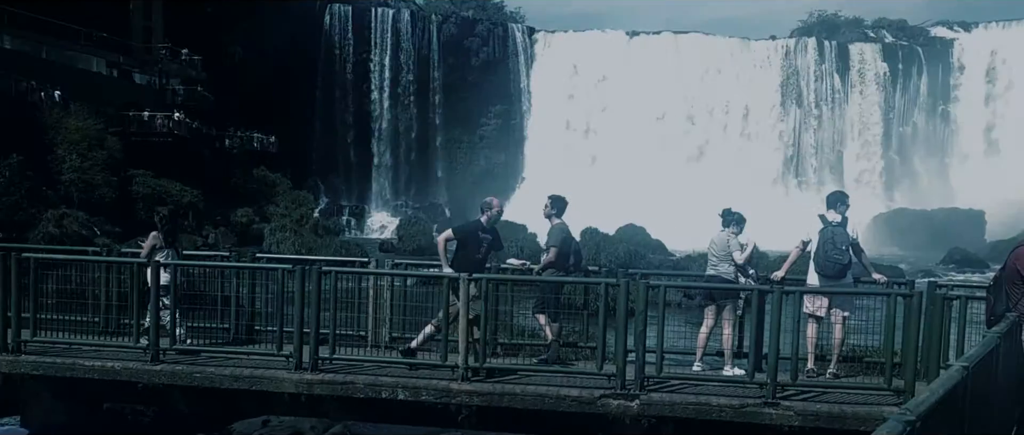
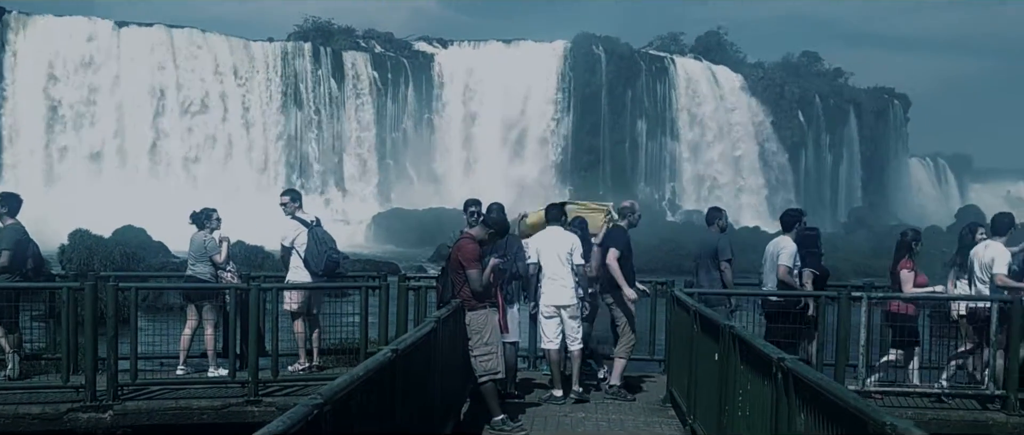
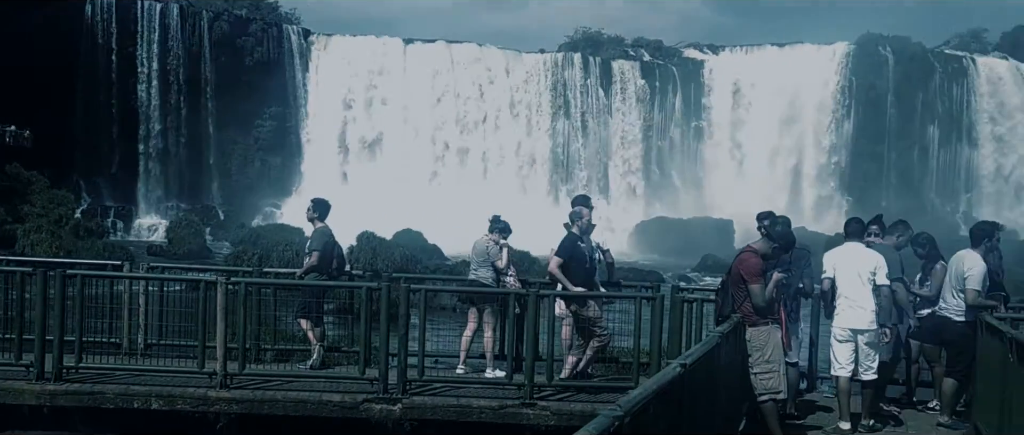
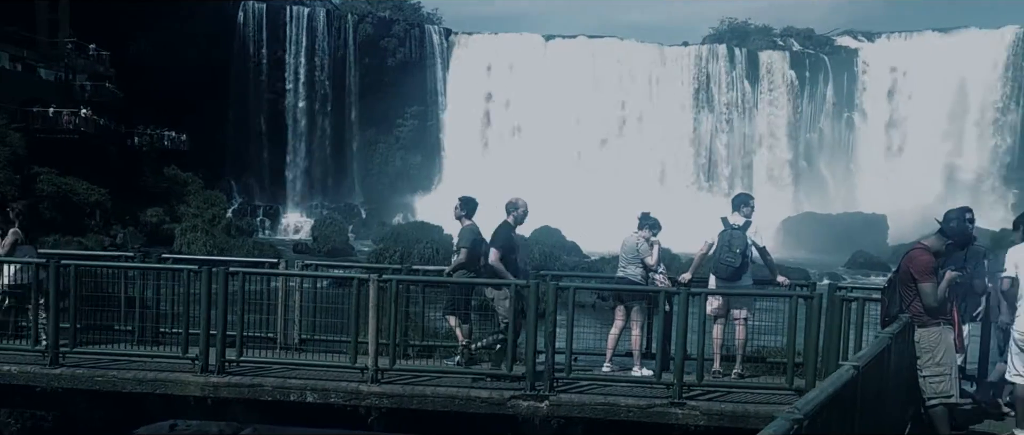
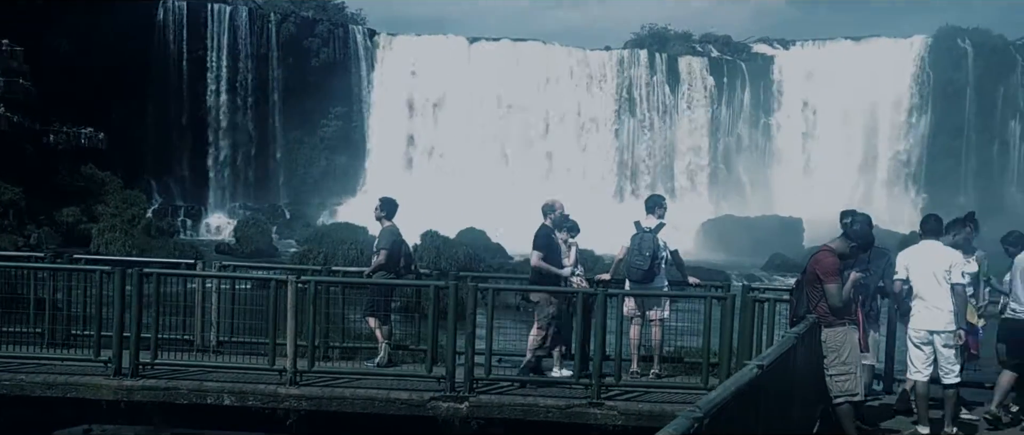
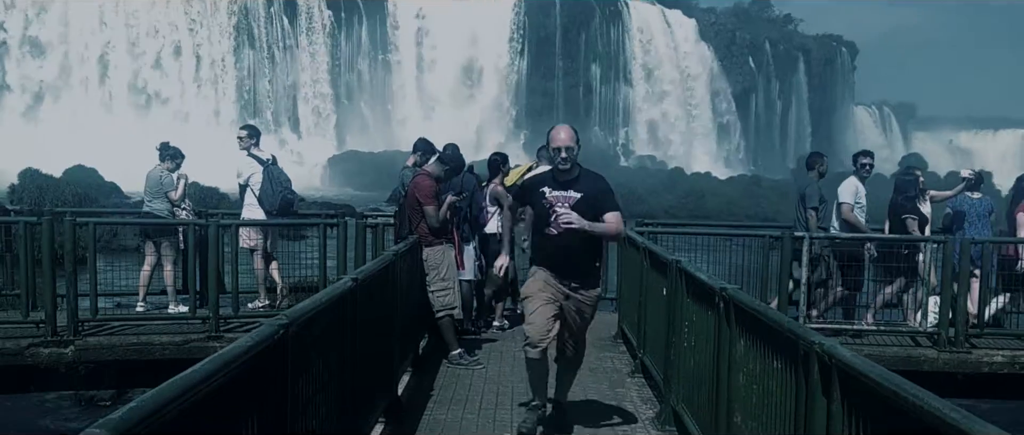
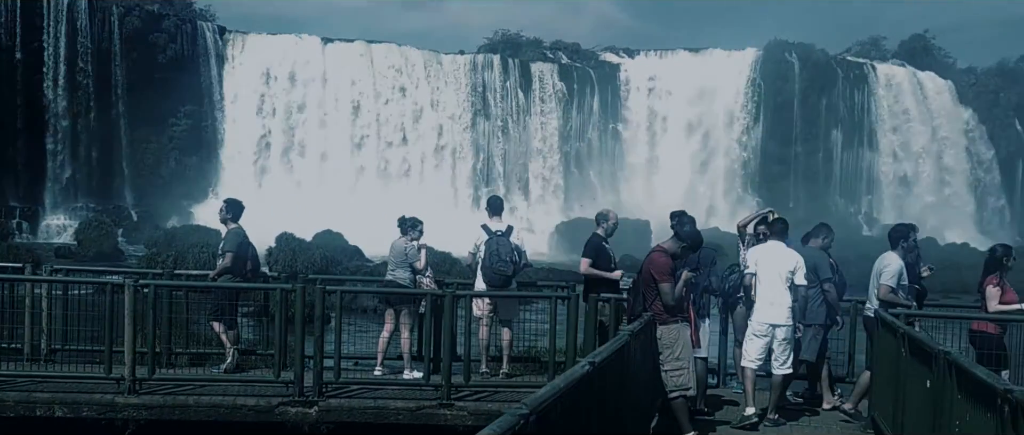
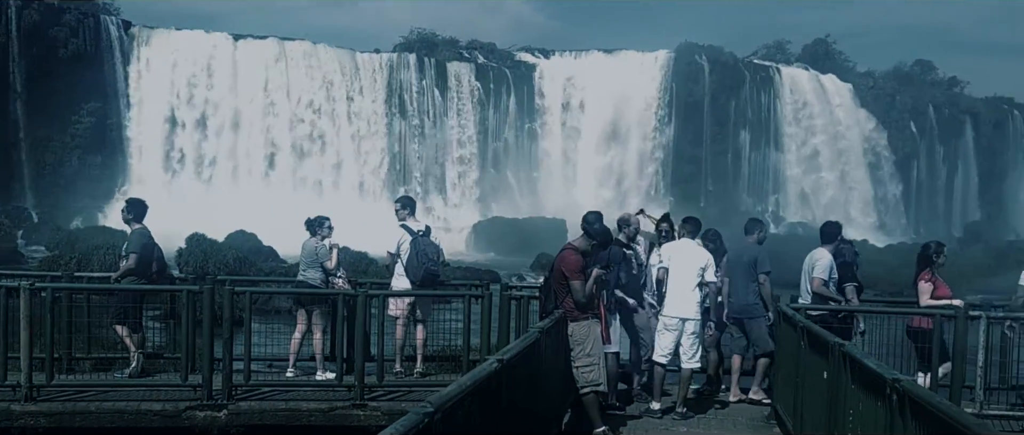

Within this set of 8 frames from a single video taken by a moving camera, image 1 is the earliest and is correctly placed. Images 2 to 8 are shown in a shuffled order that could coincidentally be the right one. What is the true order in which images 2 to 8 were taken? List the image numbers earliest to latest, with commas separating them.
4, 5, 3, 7, 8, 2, 6
